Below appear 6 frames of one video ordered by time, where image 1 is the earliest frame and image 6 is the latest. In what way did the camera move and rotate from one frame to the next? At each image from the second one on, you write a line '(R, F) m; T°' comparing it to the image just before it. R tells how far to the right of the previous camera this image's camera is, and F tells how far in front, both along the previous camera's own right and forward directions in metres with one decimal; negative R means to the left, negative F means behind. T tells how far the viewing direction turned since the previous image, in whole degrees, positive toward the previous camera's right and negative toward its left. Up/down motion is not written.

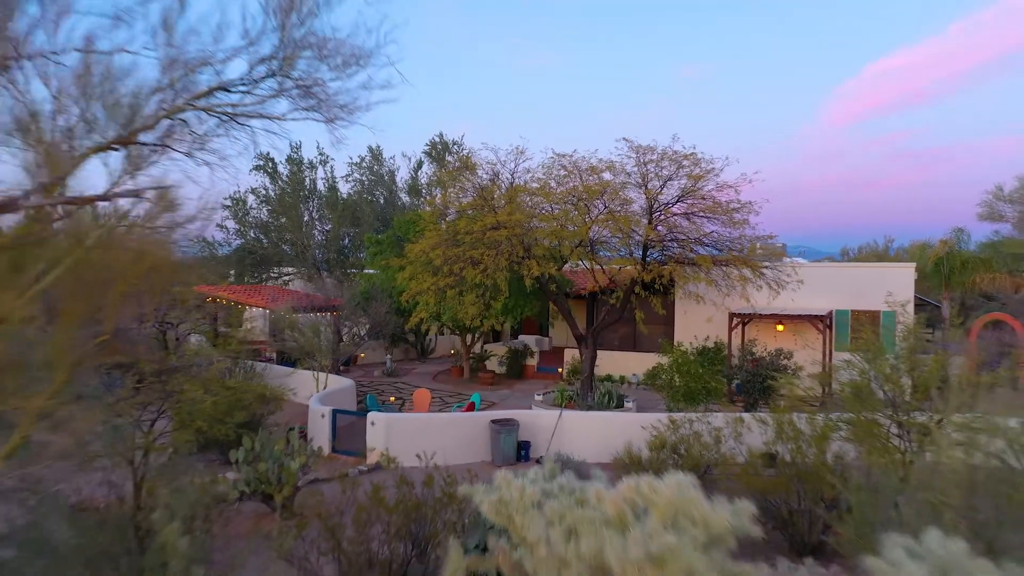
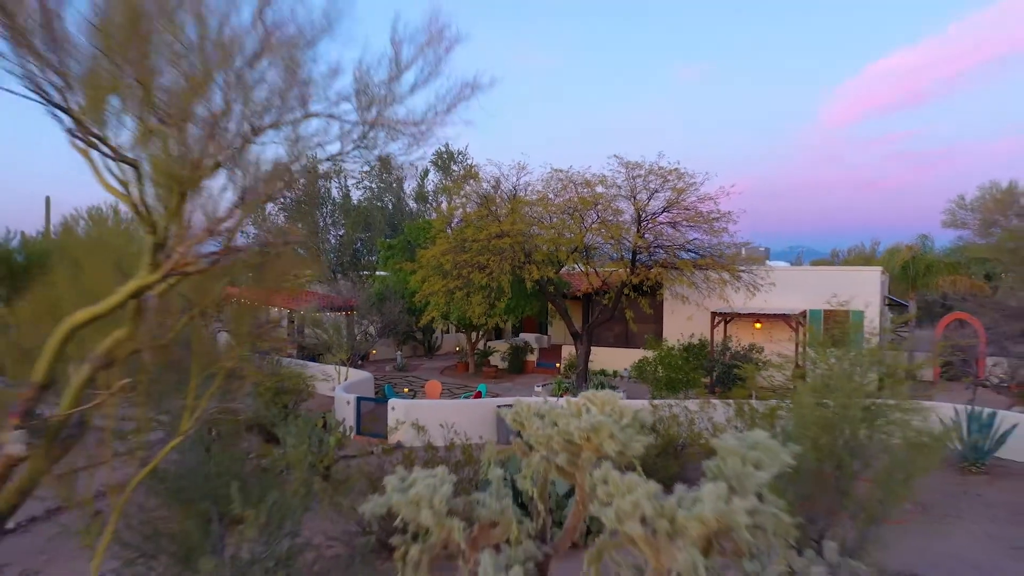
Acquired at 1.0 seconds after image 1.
(0.0, -1.0) m; 0°
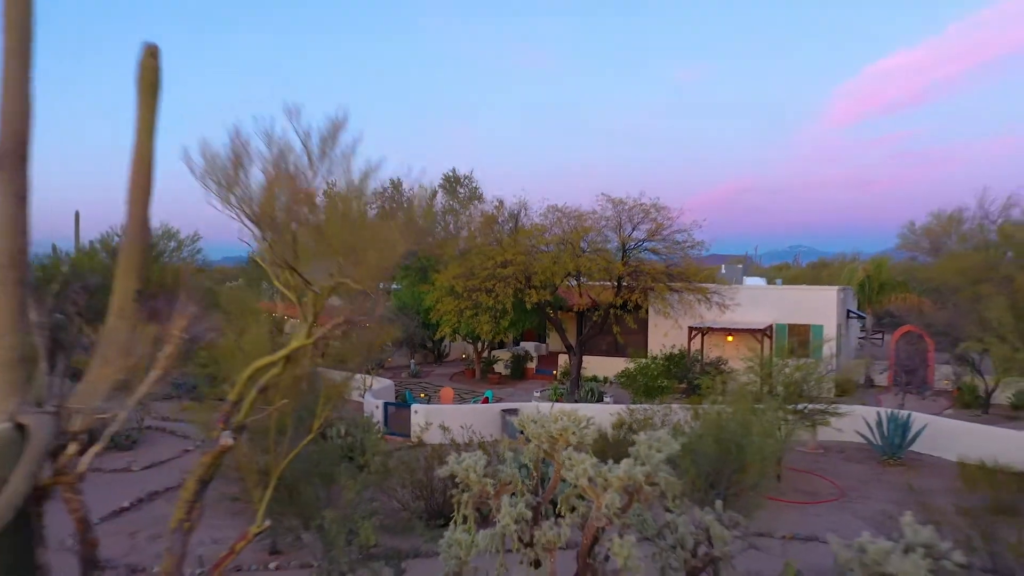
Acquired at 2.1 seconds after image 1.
(0.0, -1.7) m; 0°
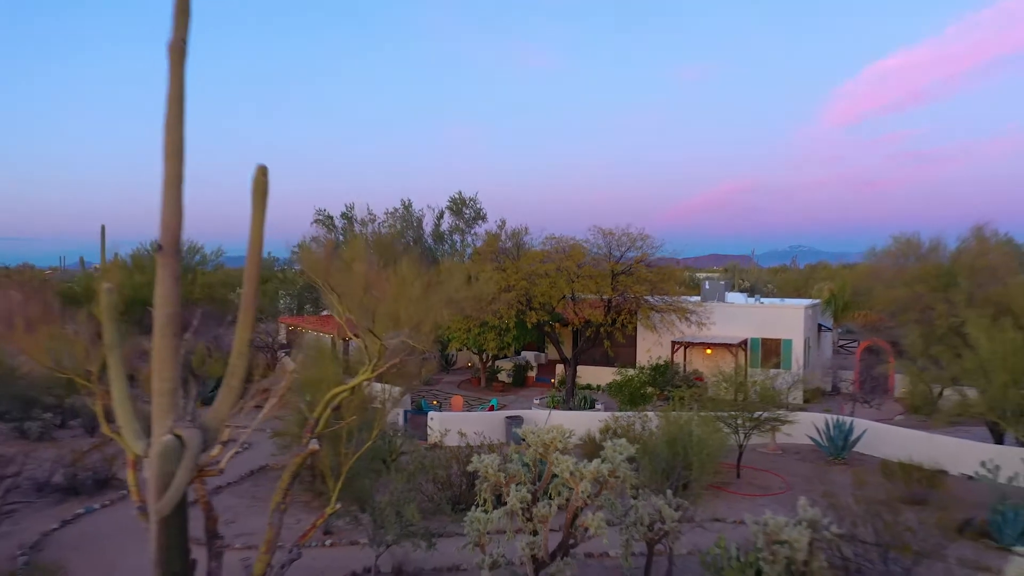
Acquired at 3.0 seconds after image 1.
(0.0, -1.6) m; 0°
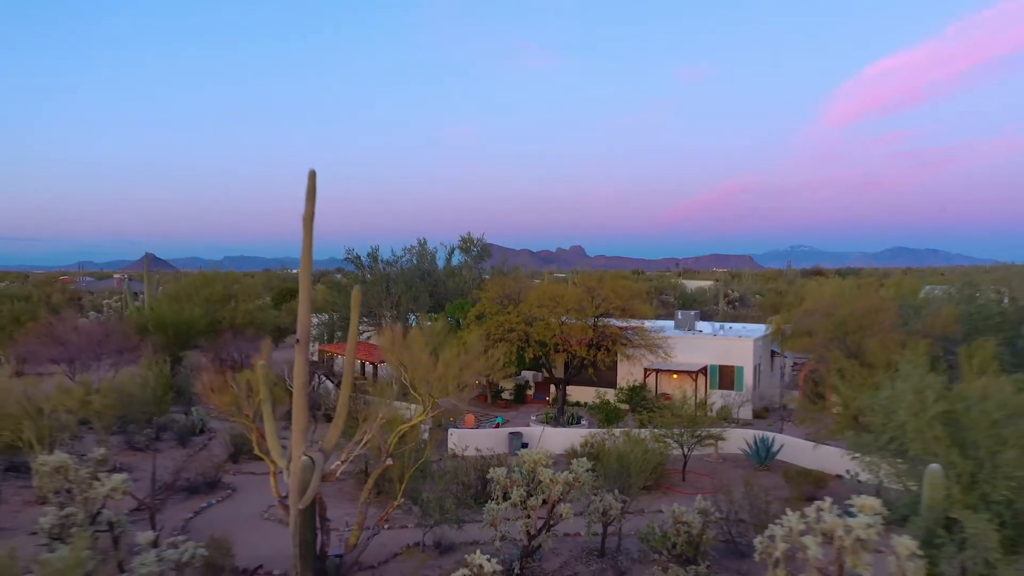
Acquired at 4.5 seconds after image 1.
(0.0, -3.3) m; 0°
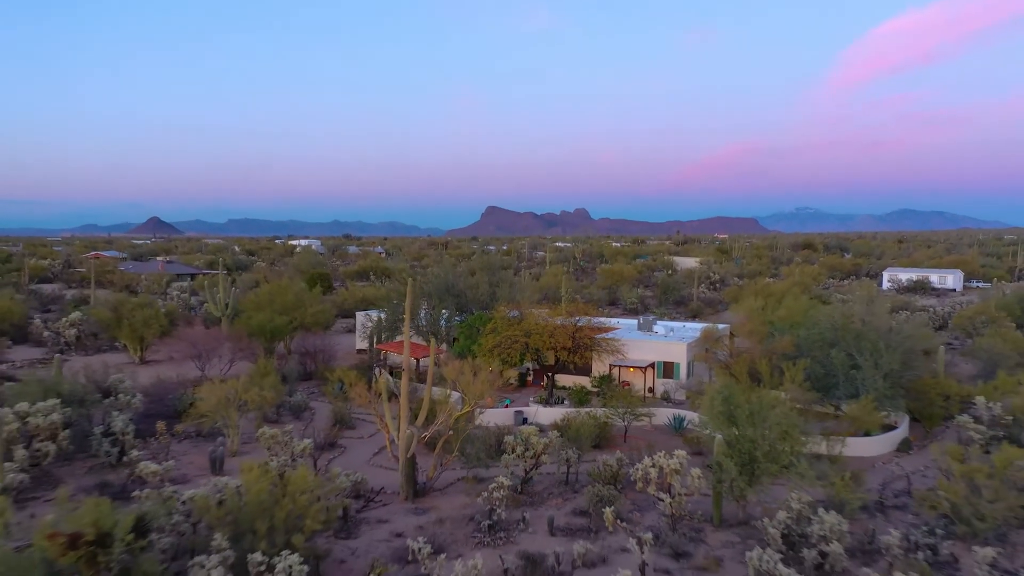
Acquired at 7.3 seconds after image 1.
(0.0, -7.5) m; 0°
